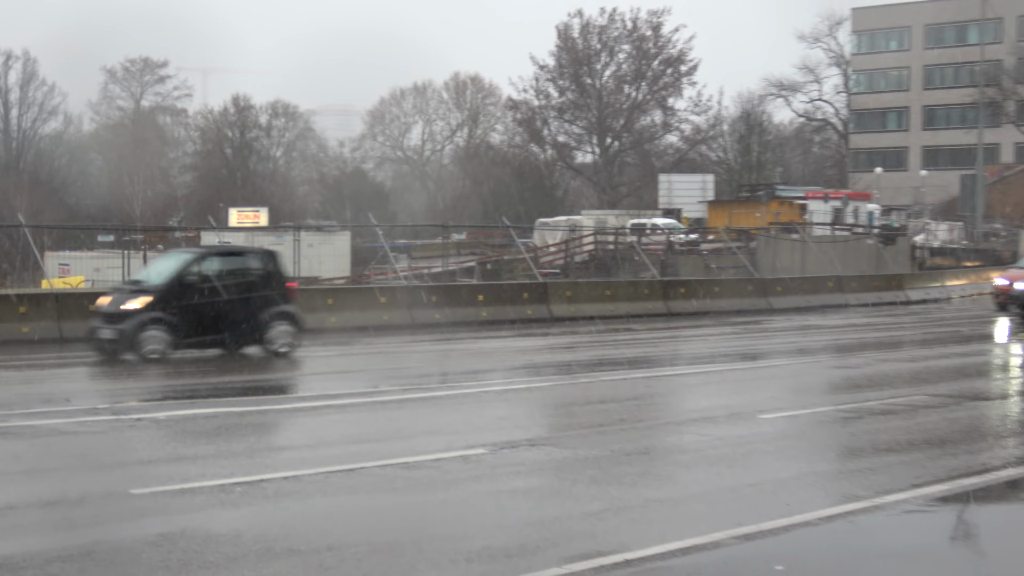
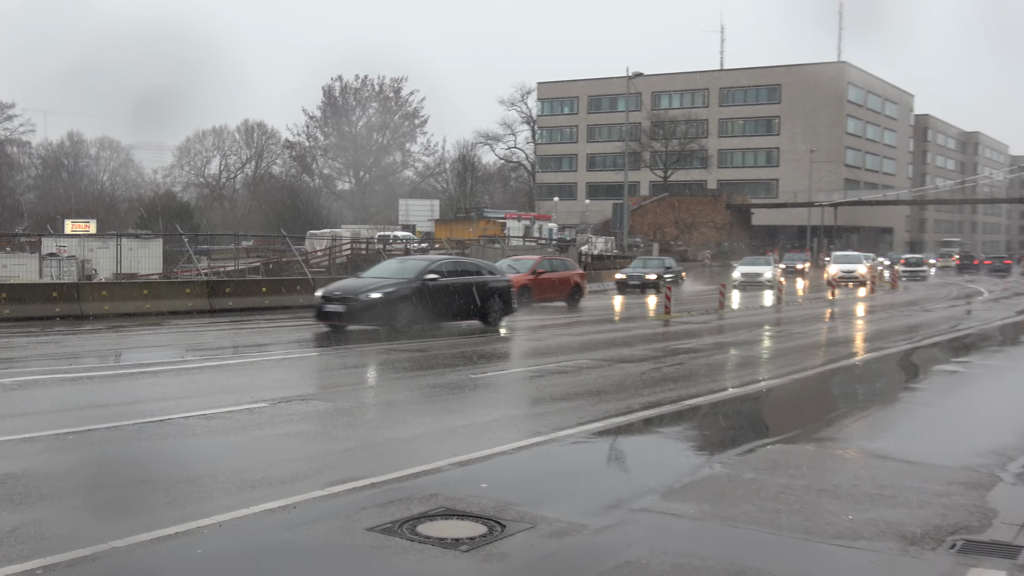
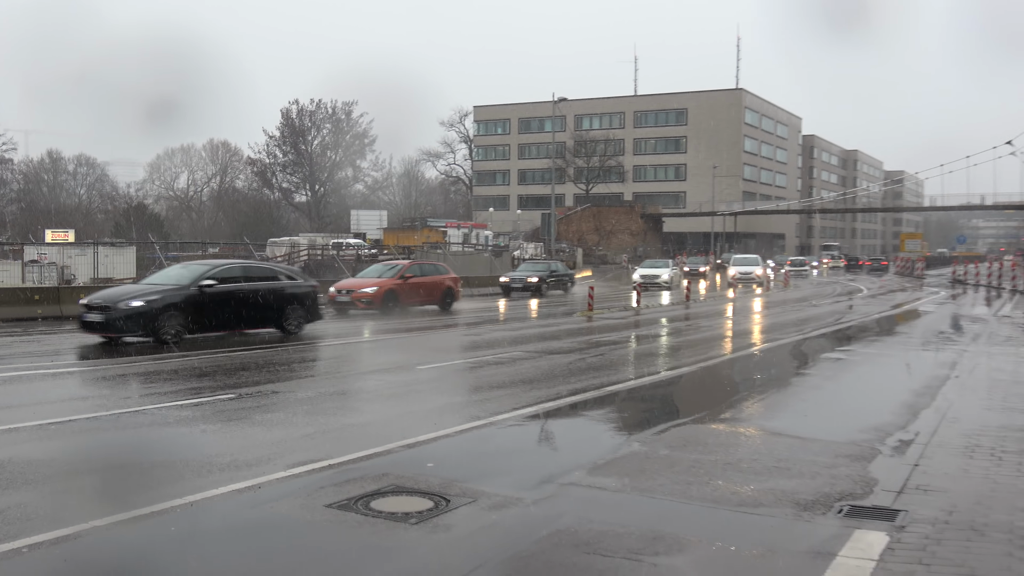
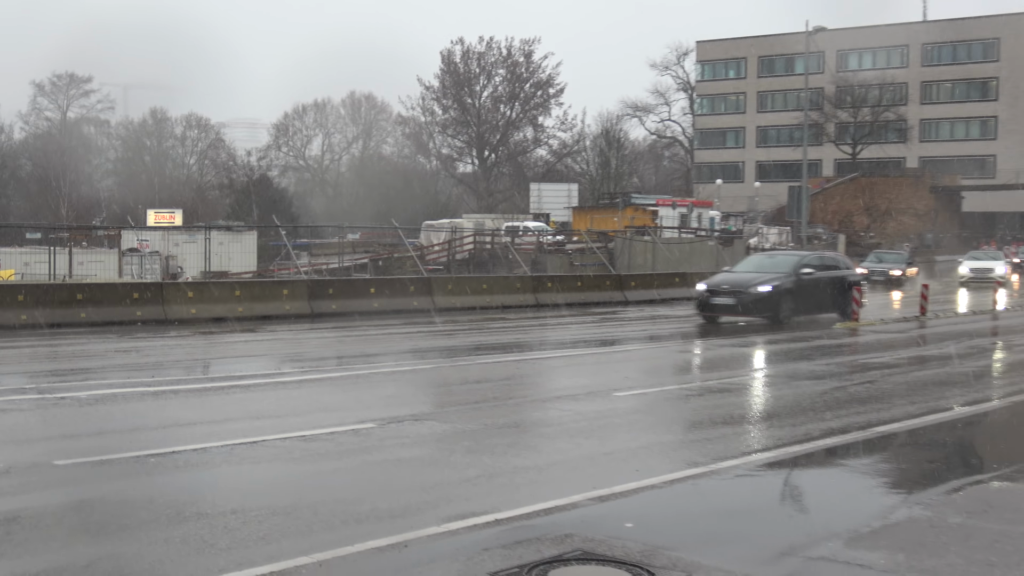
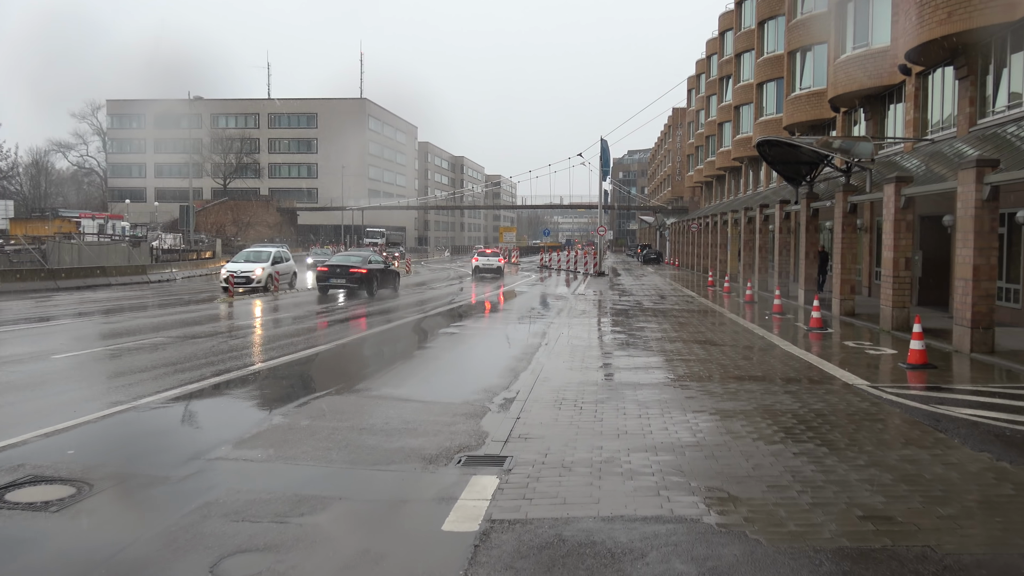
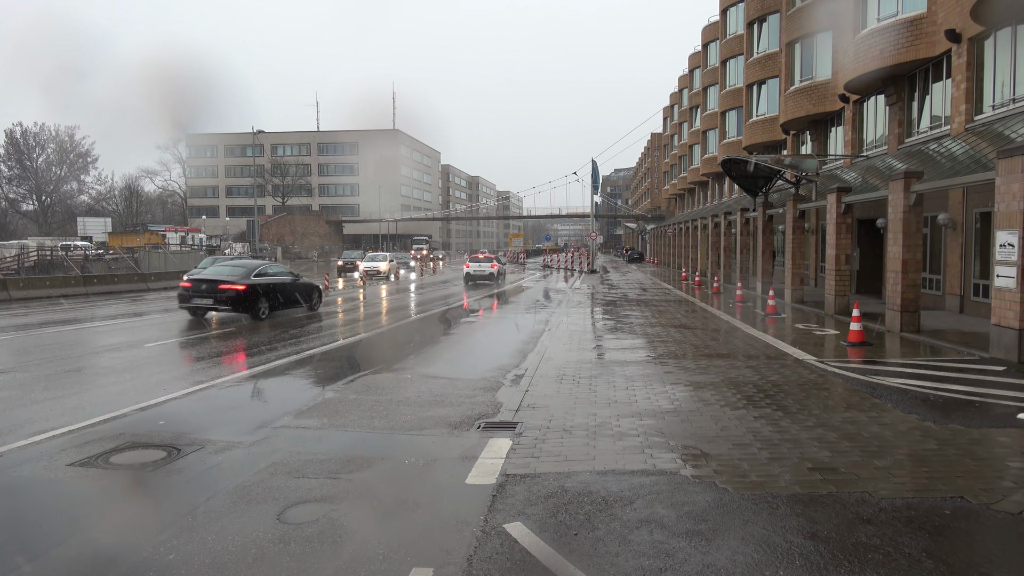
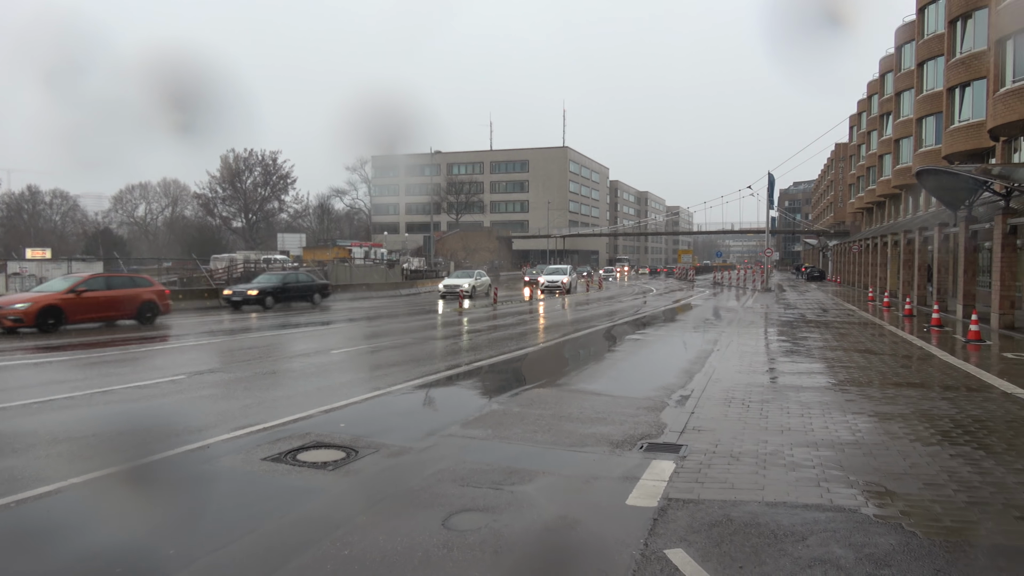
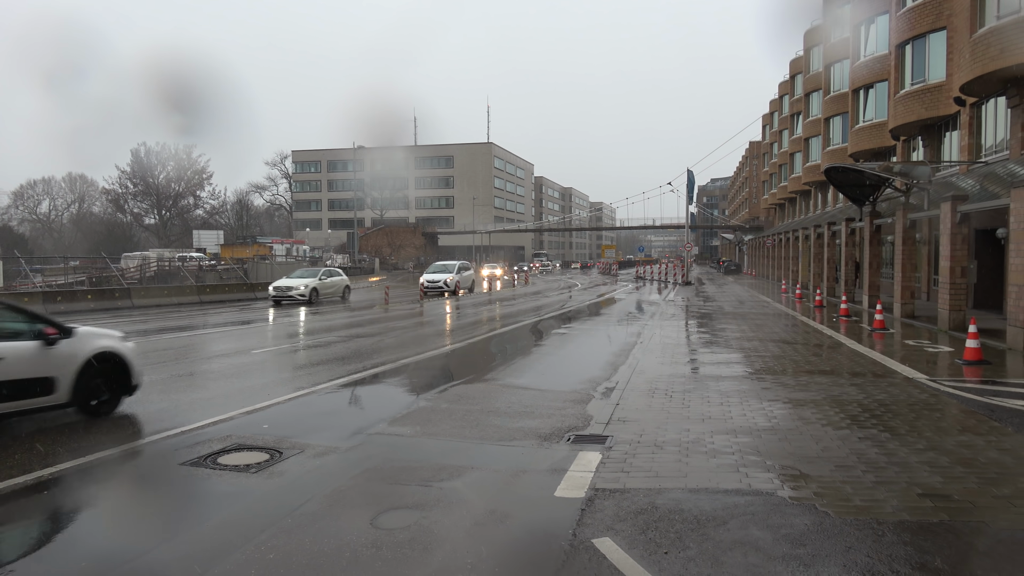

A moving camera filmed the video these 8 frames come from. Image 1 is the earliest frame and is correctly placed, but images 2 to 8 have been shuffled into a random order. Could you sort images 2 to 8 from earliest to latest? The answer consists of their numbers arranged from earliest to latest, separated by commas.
4, 2, 3, 7, 8, 6, 5
